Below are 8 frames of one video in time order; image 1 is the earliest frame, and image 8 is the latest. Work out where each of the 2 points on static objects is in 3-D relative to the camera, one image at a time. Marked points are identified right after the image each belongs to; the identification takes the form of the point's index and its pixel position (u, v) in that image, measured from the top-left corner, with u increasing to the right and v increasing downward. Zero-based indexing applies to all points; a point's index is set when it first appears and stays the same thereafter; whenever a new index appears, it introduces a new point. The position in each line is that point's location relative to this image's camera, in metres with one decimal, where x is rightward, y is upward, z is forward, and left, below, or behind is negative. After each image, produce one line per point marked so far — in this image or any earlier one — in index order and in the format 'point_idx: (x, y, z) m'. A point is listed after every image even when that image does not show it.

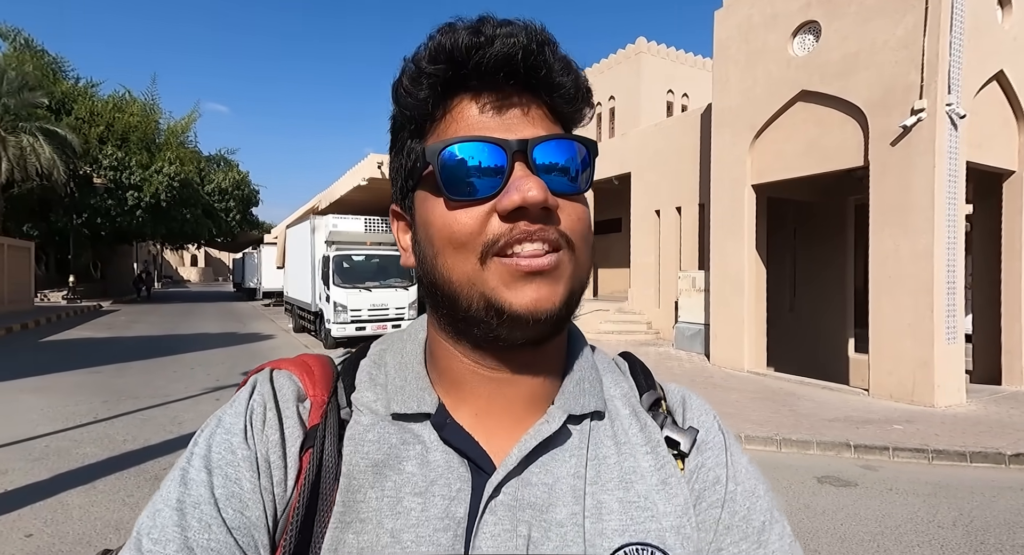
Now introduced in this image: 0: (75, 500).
0: (-3.1, -1.8, +4.2) m
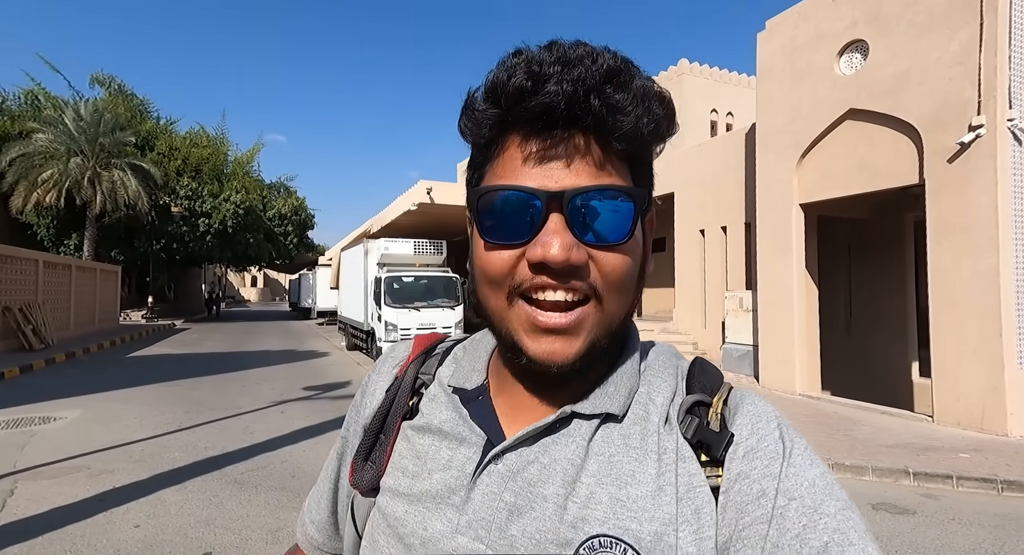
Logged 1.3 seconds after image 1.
0: (-2.7, -2.0, +4.7) m
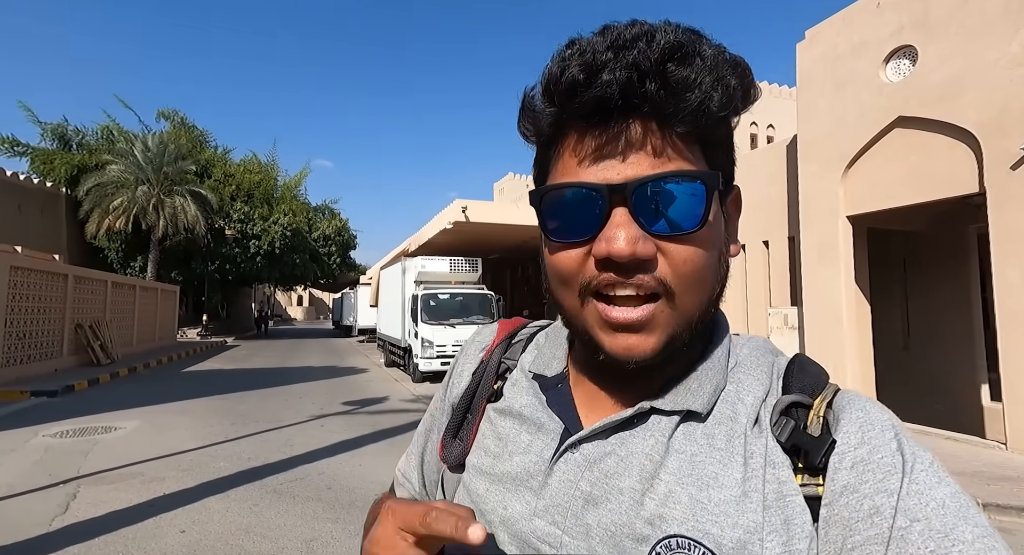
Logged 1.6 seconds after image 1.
0: (-2.6, -2.1, +4.8) m
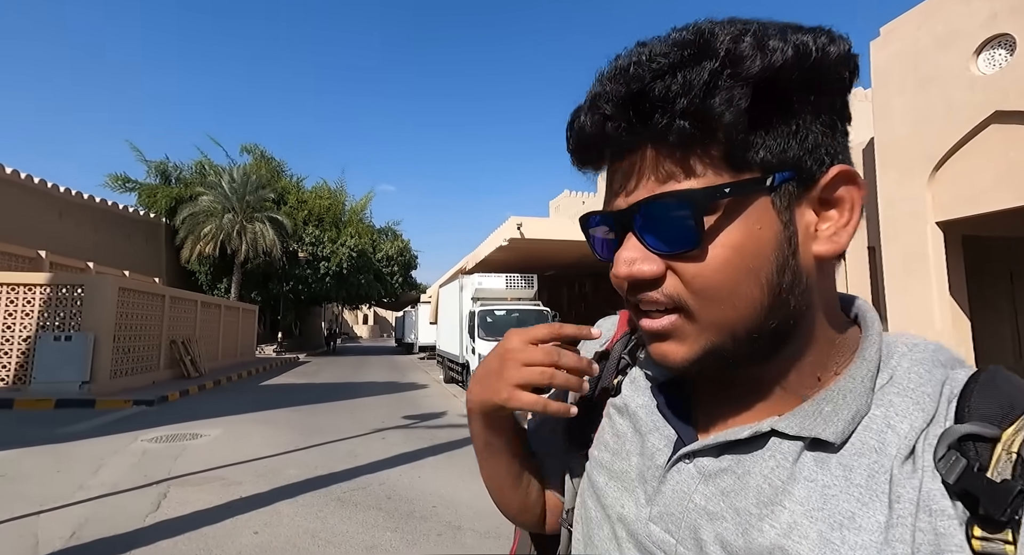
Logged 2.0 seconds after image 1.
0: (-2.2, -2.2, +5.2) m
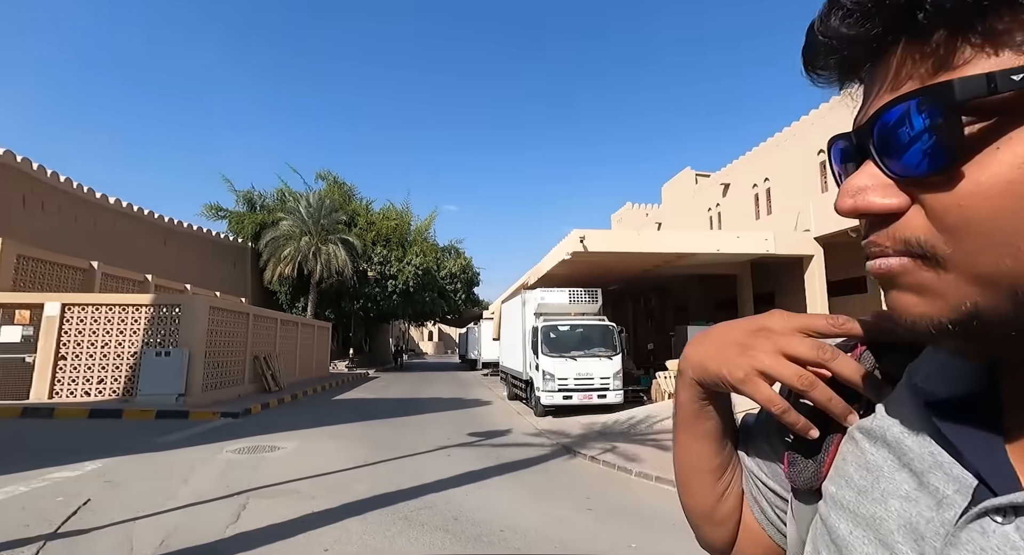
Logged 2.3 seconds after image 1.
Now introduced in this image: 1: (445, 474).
0: (-1.6, -2.4, +5.4) m
1: (-0.9, -2.7, +7.3) m
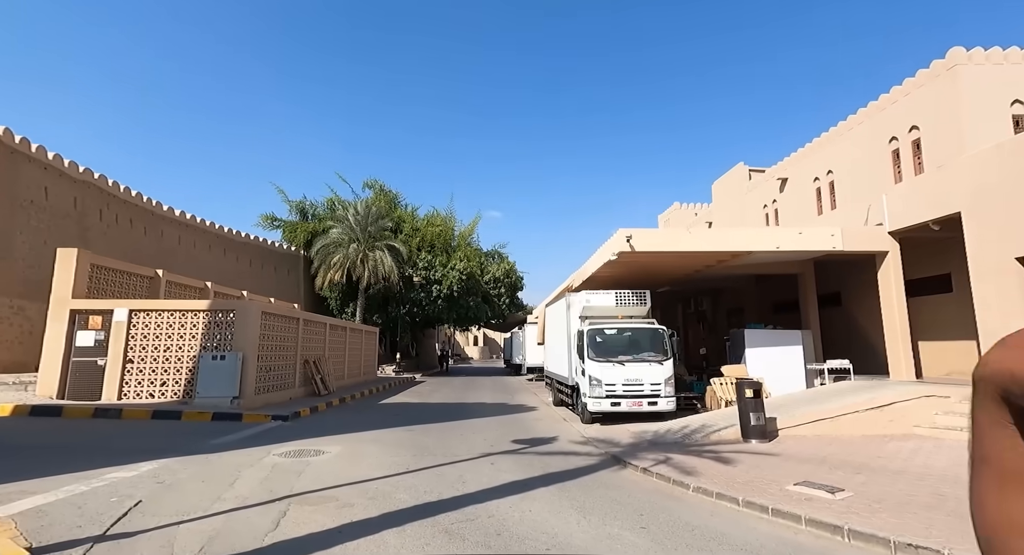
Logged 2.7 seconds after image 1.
0: (-1.2, -2.5, +5.2) m
1: (-0.3, -2.7, +7.1) m
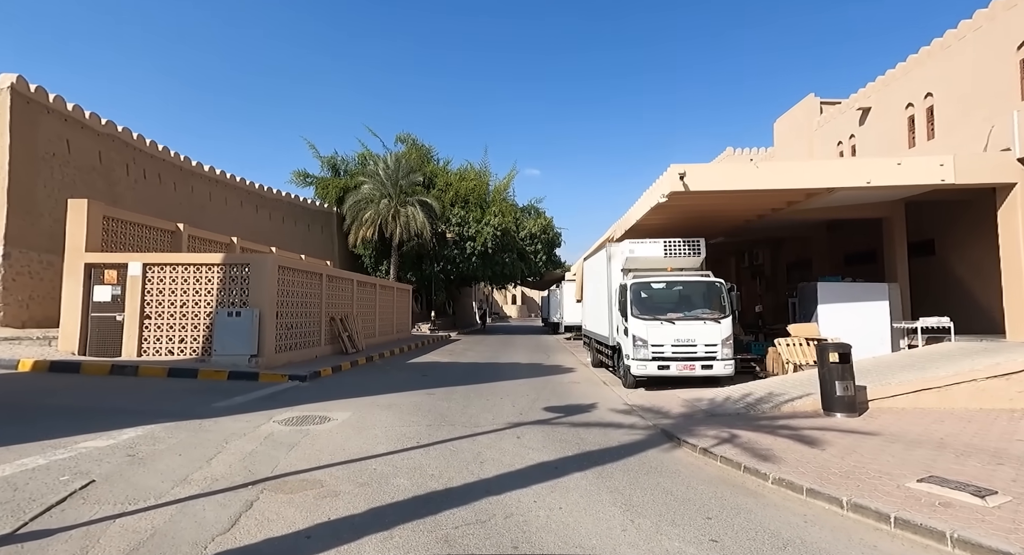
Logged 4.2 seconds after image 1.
0: (-1.0, -1.9, +3.9) m
1: (0.0, -2.0, +5.8) m
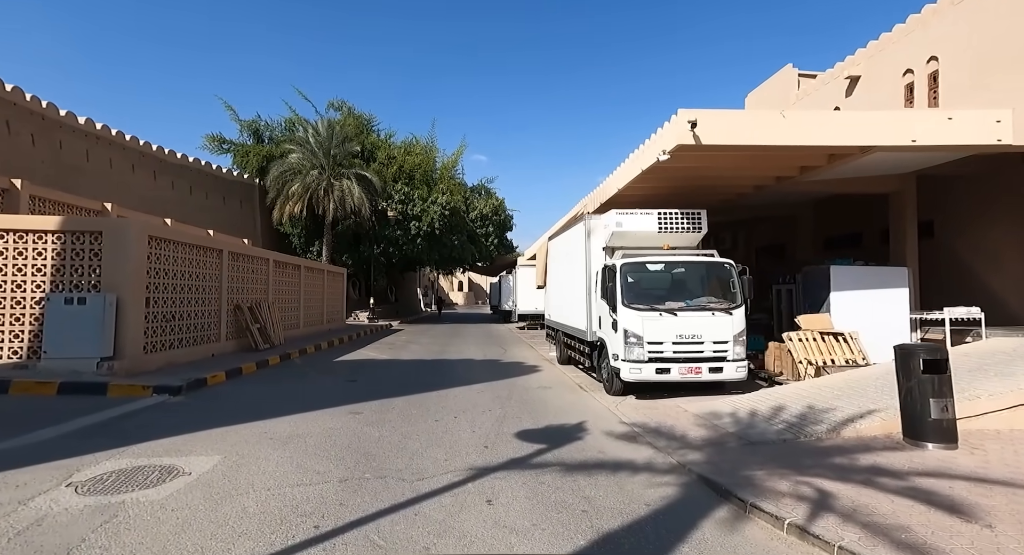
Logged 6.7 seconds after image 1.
0: (-1.0, -1.7, +1.1) m
1: (-0.2, -1.8, +3.1) m
